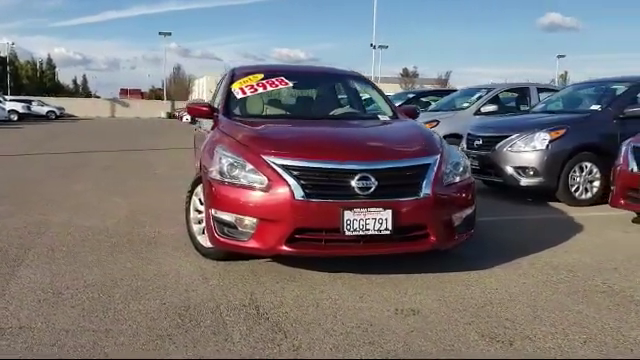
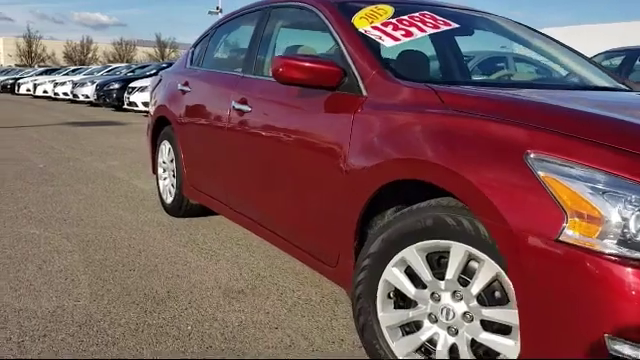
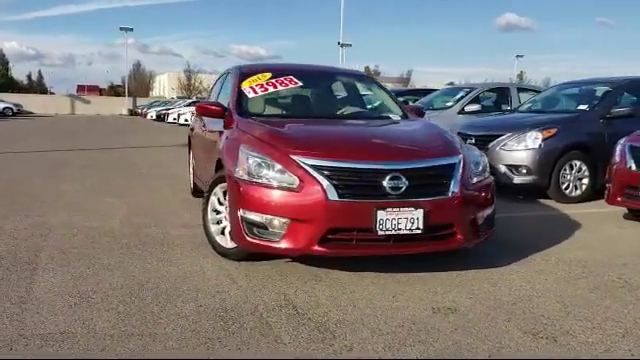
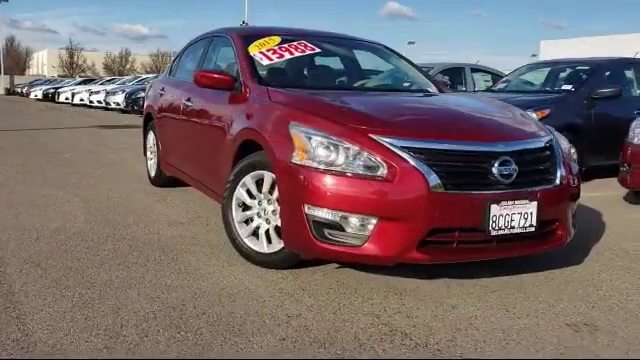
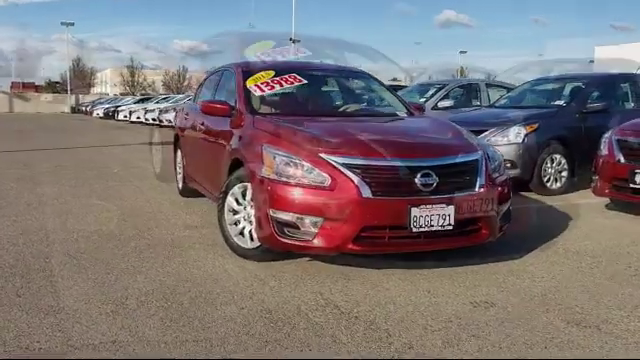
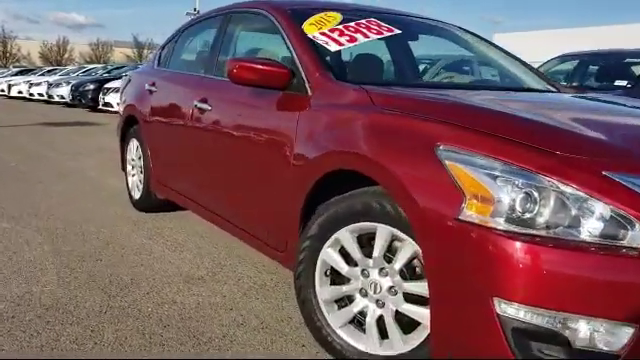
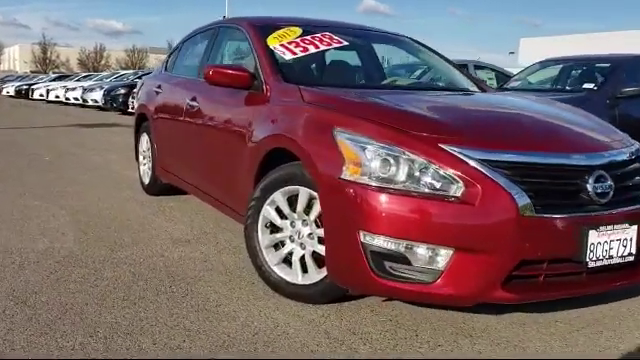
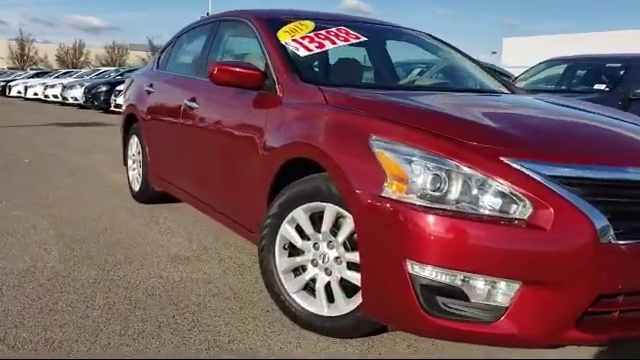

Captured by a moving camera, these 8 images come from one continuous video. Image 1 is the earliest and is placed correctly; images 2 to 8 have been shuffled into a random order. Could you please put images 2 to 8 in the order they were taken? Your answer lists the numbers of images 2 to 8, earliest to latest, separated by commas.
3, 5, 4, 7, 8, 6, 2
